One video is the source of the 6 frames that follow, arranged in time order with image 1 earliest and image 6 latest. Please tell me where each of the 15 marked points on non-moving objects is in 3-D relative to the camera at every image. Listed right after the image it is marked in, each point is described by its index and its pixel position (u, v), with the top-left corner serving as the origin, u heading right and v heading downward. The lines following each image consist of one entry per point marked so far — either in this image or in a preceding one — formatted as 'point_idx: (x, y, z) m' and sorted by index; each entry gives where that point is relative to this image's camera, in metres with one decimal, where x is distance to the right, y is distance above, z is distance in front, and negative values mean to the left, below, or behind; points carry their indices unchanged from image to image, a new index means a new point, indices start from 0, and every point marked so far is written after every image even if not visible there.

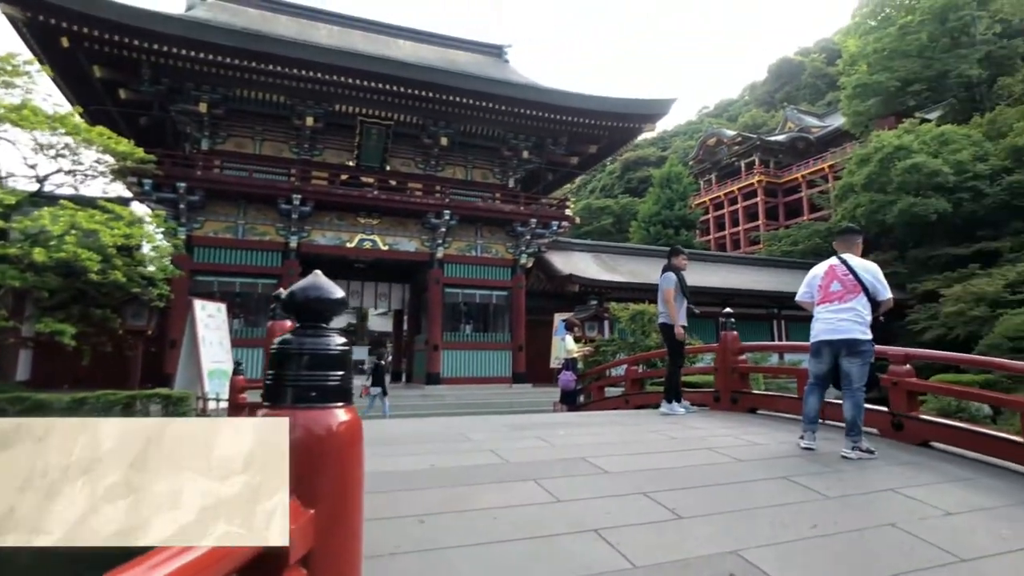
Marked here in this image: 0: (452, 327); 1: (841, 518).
0: (-1.2, -0.8, +12.3) m
1: (+1.4, -0.9, +2.6) m
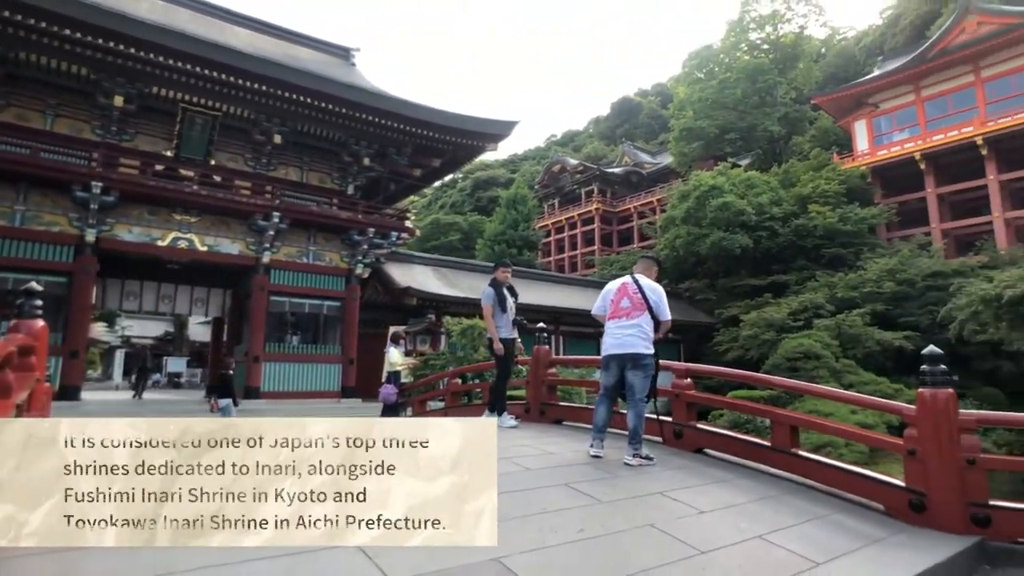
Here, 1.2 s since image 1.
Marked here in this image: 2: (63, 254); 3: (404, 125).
0: (-4.3, -0.9, +11.5) m
1: (+0.4, -1.0, +2.6) m
2: (-7.0, +0.6, +9.7) m
3: (-2.1, +3.1, +12.0) m
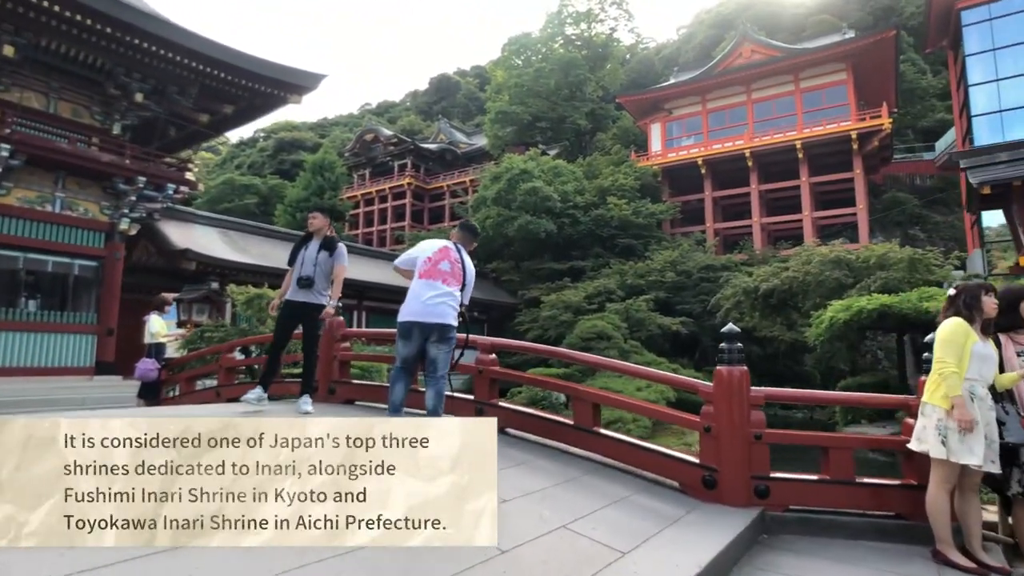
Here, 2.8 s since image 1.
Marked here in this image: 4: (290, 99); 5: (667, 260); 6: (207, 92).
0: (-7.5, -0.2, +9.3) m
1: (-0.4, -0.8, +2.3) m
2: (-9.5, +1.3, +6.8) m
3: (-5.3, +3.8, +10.3) m
4: (-4.2, +3.6, +11.9) m
5: (+3.3, +0.6, +13.2) m
6: (-5.6, +3.6, +11.5) m
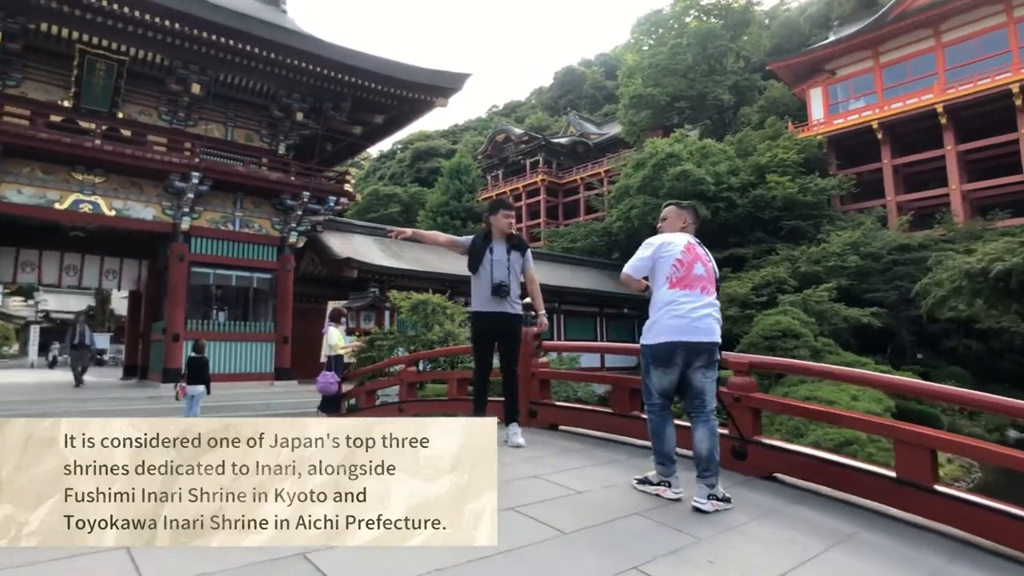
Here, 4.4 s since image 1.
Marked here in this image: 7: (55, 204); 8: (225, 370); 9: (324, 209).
0: (-5.1, -0.4, +10.2) m
1: (+0.5, -0.8, +1.8) m
2: (-7.6, +1.0, +8.1) m
3: (-2.9, +3.6, +10.7) m
4: (-1.5, +3.5, +12.0) m
5: (+6.2, +0.9, +11.8) m
6: (-2.9, +3.5, +11.9) m
7: (-6.6, +1.2, +9.0) m
8: (-4.7, -1.3, +10.1) m
9: (-3.4, +1.5, +11.5) m
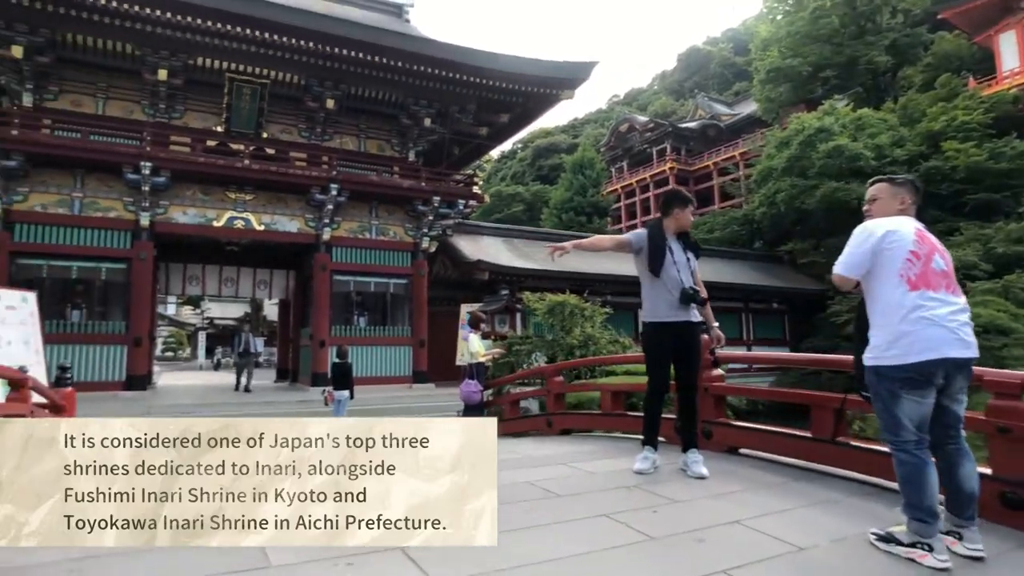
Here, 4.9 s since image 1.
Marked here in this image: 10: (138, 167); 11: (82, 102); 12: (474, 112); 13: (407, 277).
0: (-2.9, -0.5, +10.6) m
1: (+1.0, -0.8, +1.3) m
2: (-5.8, +0.7, +9.1) m
3: (-0.8, +3.6, +10.7) m
4: (+0.9, +3.5, +11.6) m
5: (+8.5, +1.2, +9.9) m
6: (-0.5, +3.4, +11.8) m
7: (-4.7, +1.0, +9.7) m
8: (-2.5, -1.4, +10.4) m
9: (-1.1, +1.4, +11.5) m
10: (-5.3, +1.7, +8.8) m
11: (-6.5, +2.8, +9.3) m
12: (-0.7, +3.3, +11.8) m
13: (-1.9, +0.2, +11.1) m
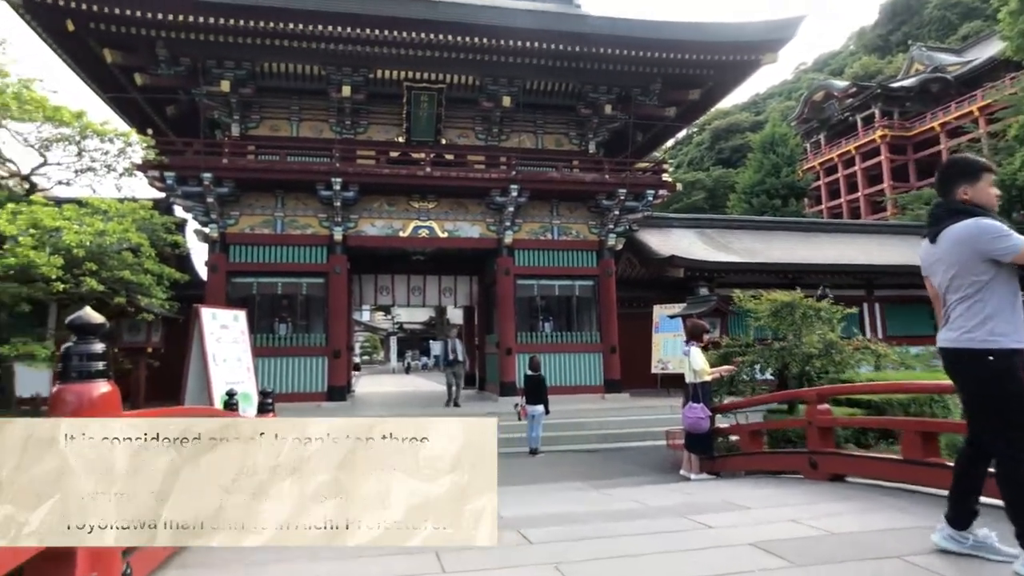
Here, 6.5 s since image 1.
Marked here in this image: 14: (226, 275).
0: (+0.3, -0.6, +10.0) m
1: (+1.5, -0.9, +0.1) m
2: (-3.0, +0.5, +9.3) m
3: (+2.1, +3.6, +9.6) m
4: (+4.0, +3.6, +10.0) m
5: (+11.0, +1.6, +6.4) m
6: (+2.7, +3.5, +10.6) m
7: (-1.8, +0.9, +9.7) m
8: (+0.6, -1.5, +9.8) m
9: (+2.2, +1.4, +10.4) m
10: (-2.7, +1.5, +8.9) m
11: (-3.8, +2.6, +9.7) m
12: (+2.5, +3.3, +10.6) m
13: (+1.3, +0.2, +10.3) m
14: (-4.2, +0.2, +9.0) m
